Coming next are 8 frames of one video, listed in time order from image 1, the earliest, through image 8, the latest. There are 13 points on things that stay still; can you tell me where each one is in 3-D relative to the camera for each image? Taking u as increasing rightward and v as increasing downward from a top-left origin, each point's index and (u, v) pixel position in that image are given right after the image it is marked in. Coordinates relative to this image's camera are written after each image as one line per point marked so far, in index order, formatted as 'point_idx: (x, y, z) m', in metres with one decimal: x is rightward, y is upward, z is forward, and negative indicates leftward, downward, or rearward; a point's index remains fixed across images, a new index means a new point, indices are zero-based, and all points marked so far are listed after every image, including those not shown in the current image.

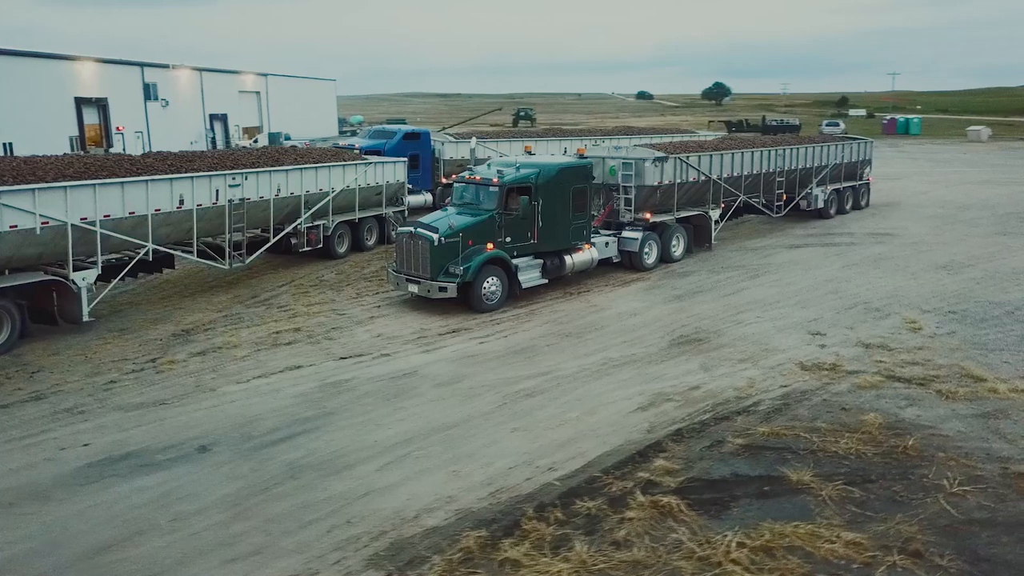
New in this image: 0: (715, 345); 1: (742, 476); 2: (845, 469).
0: (+3.0, -0.8, +12.0) m
1: (+2.3, -1.9, +8.0) m
2: (+3.3, -1.8, +8.0) m
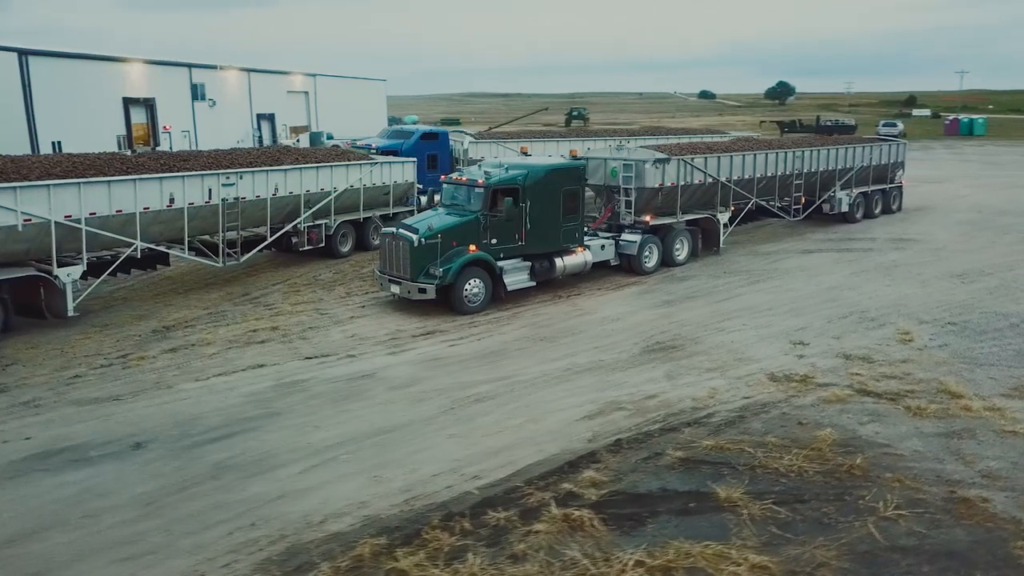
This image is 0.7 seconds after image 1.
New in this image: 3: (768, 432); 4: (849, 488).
0: (+2.5, -0.9, +11.7) m
1: (+1.5, -1.9, +7.7) m
2: (+2.5, -1.9, +7.7) m
3: (+2.8, -1.6, +8.9) m
4: (+3.2, -1.9, +7.6) m
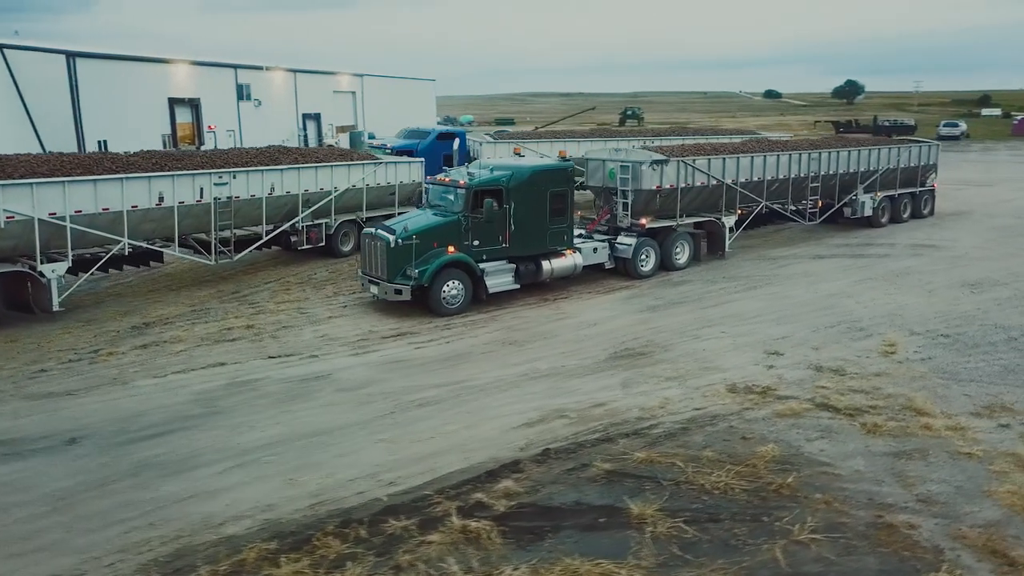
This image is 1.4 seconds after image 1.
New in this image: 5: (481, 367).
0: (+2.0, -1.0, +11.3) m
1: (+0.6, -2.0, +7.5) m
2: (+1.7, -2.0, +7.4) m
3: (+2.1, -1.7, +8.6) m
4: (+2.3, -2.0, +7.3) m
5: (-0.4, -1.1, +11.2) m
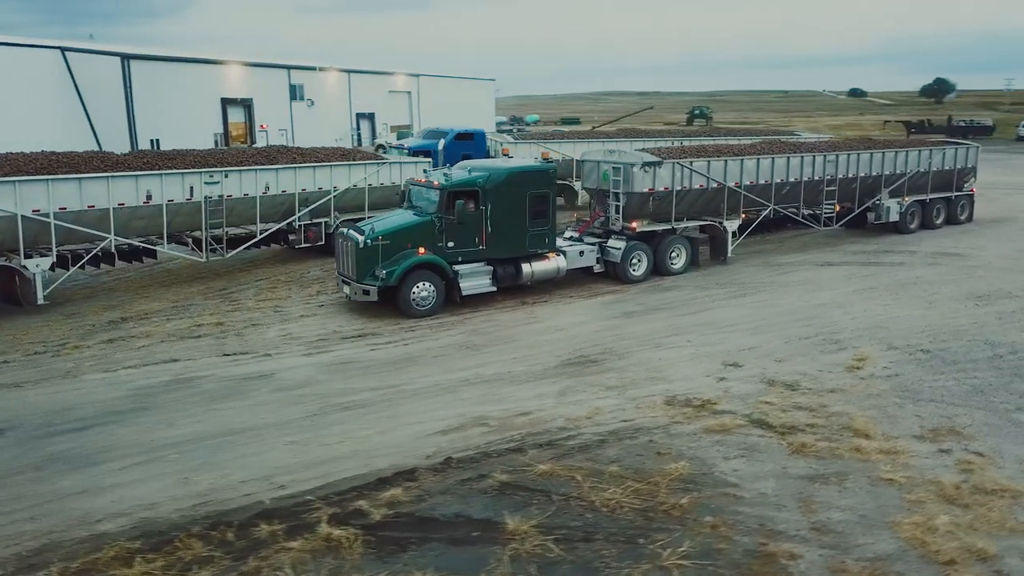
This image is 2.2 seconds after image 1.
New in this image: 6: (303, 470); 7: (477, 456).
0: (+1.2, -1.1, +11.0) m
1: (-0.5, -2.1, +7.3) m
2: (+0.5, -2.0, +7.1) m
3: (+1.1, -1.8, +8.3) m
4: (+1.2, -2.1, +6.9) m
5: (-1.2, -1.1, +11.1) m
6: (-2.1, -1.8, +8.2) m
7: (-0.4, -1.8, +8.4) m
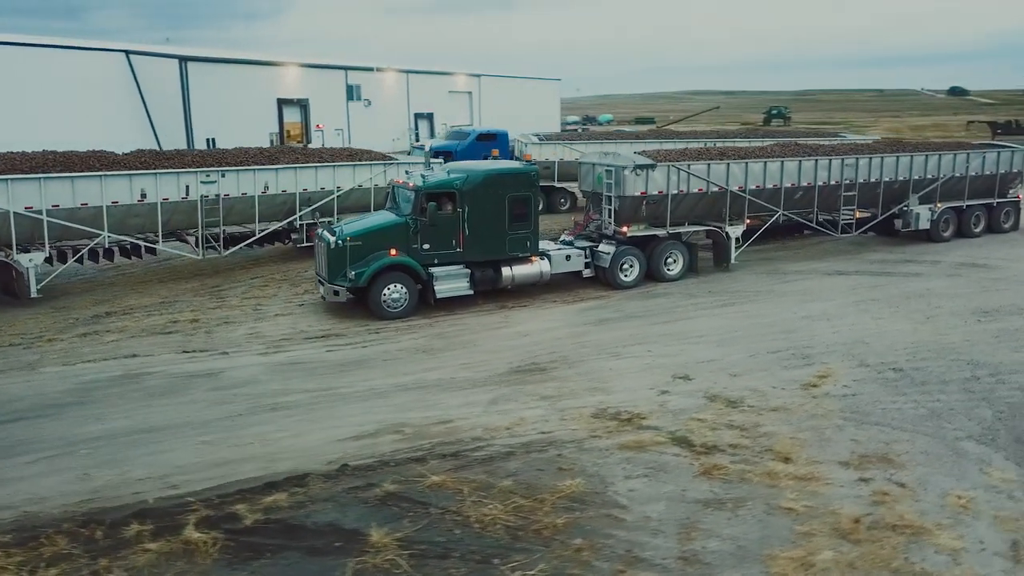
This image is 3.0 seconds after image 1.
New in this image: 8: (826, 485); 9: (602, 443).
0: (+0.5, -1.2, +10.7) m
1: (-1.6, -2.1, +7.2) m
2: (-0.6, -2.1, +6.9) m
3: (0.0, -1.8, +8.0) m
4: (0.0, -2.2, +6.7) m
5: (-1.9, -1.2, +11.0) m
6: (-3.1, -1.9, +8.2) m
7: (-1.4, -1.8, +8.3) m
8: (+2.9, -1.8, +7.6) m
9: (+1.0, -1.7, +8.7) m
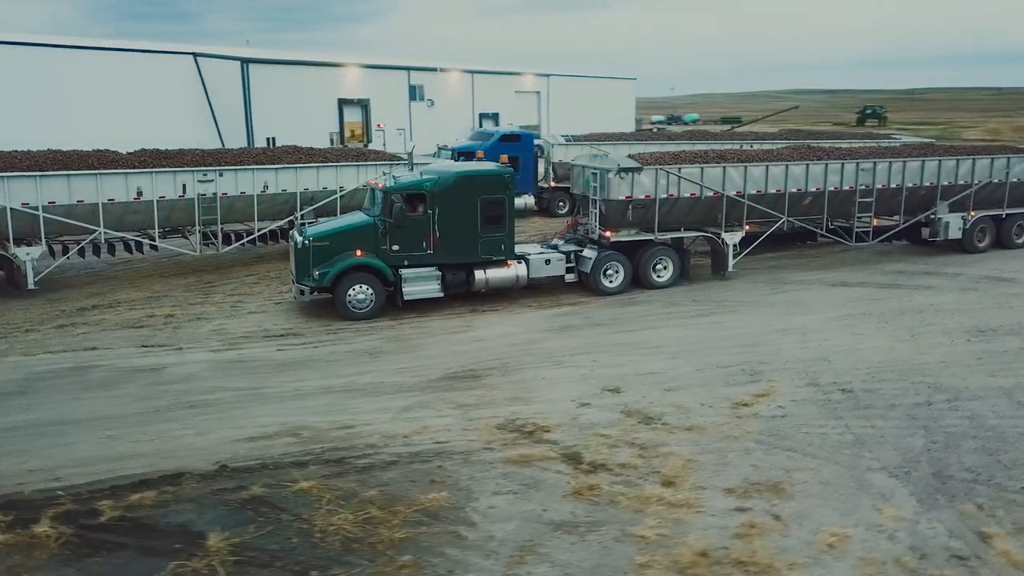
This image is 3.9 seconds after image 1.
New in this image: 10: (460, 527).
0: (-0.5, -1.3, +10.5) m
1: (-3.0, -2.1, +7.2) m
2: (-2.0, -2.2, +6.8) m
3: (-1.3, -1.9, +7.9) m
4: (-1.4, -2.2, +6.5) m
5: (-2.8, -1.2, +11.1) m
6: (-4.4, -1.8, +8.4) m
7: (-2.6, -1.8, +8.3) m
8: (+1.6, -2.0, +7.1) m
9: (-0.2, -1.7, +8.4) m
10: (-0.5, -2.1, +7.0) m
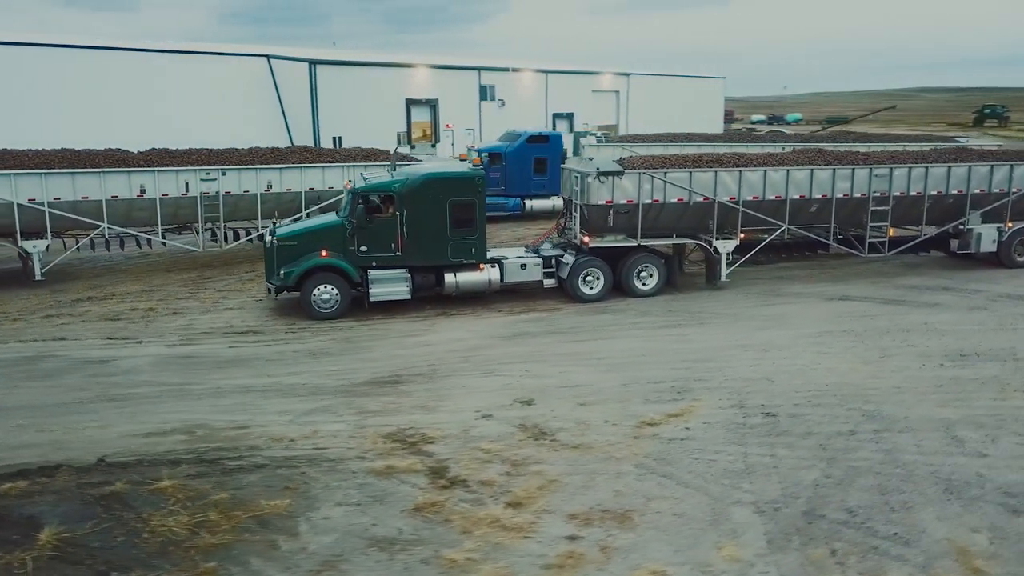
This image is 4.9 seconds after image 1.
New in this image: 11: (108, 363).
0: (-1.6, -1.3, +10.4) m
1: (-4.4, -2.1, +7.4) m
2: (-3.6, -2.2, +6.9) m
3: (-2.7, -1.9, +7.9) m
4: (-3.0, -2.2, +6.6) m
5: (-3.8, -1.2, +11.2) m
6: (-5.7, -1.8, +8.8) m
7: (-3.9, -1.8, +8.5) m
8: (+0.1, -2.1, +6.8) m
9: (-1.6, -1.8, +8.3) m
10: (-2.0, -2.1, +6.9) m
11: (-5.8, -1.1, +11.7) m
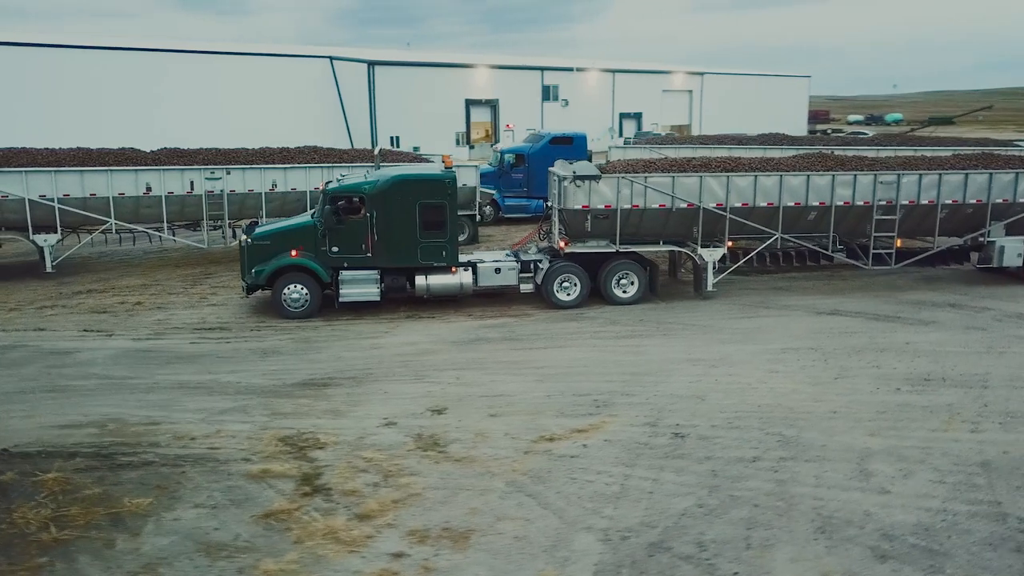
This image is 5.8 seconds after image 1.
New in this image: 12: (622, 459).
0: (-2.5, -1.3, +10.4) m
1: (-5.8, -2.1, +7.8) m
2: (-4.9, -2.2, +7.2) m
3: (-3.9, -1.9, +8.0) m
4: (-4.4, -2.2, +6.8) m
5: (-4.7, -1.2, +11.5) m
6: (-6.8, -1.7, +9.3) m
7: (-5.1, -1.8, +8.8) m
8: (-1.3, -2.2, +6.6) m
9: (-2.8, -1.8, +8.3) m
10: (-3.4, -2.1, +7.0) m
11: (-6.6, -1.0, +12.2) m
12: (+1.2, -1.8, +8.3) m
